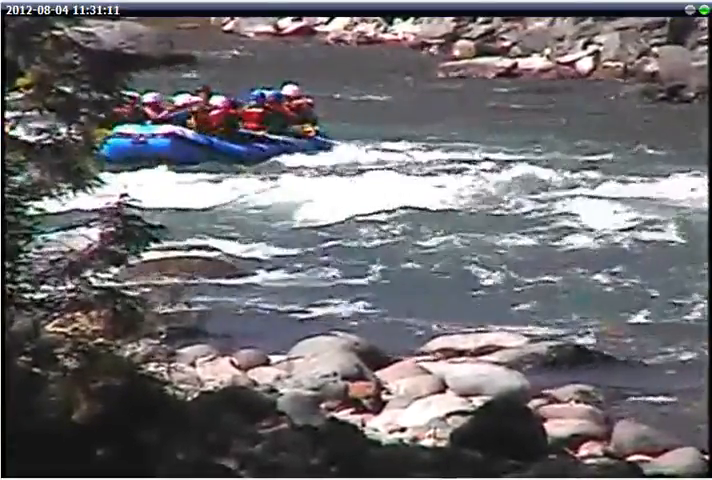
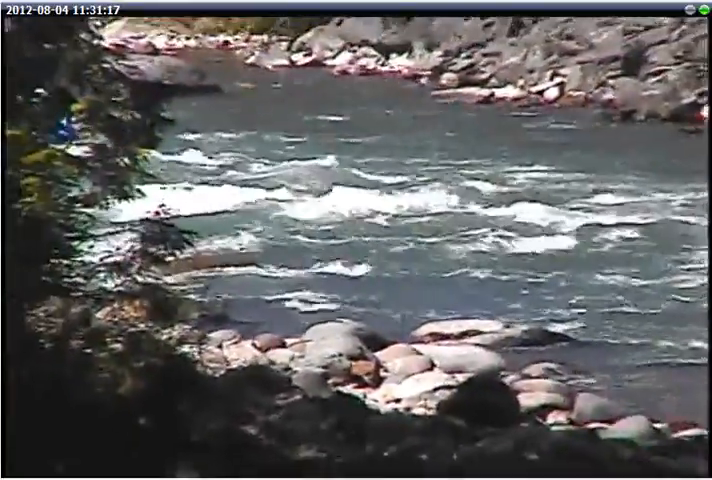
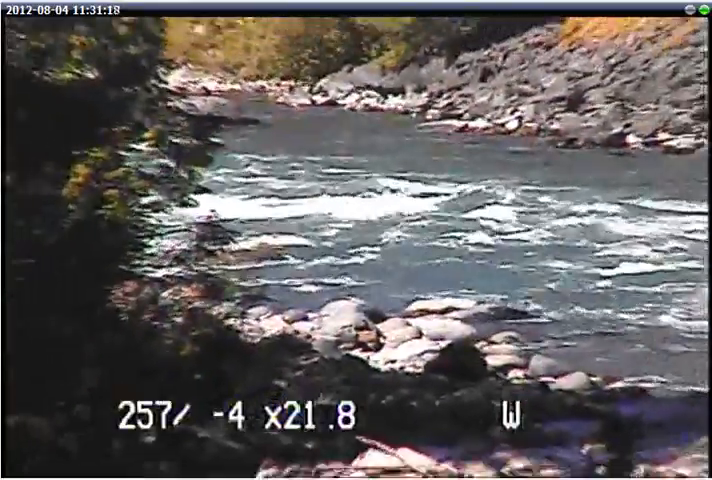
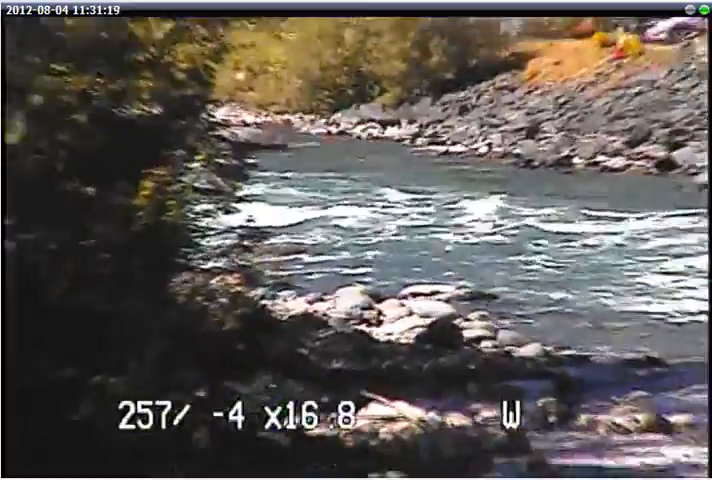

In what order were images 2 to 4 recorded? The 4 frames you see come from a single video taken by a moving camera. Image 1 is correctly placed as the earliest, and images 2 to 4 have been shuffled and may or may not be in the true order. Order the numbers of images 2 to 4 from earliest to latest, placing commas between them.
2, 3, 4
